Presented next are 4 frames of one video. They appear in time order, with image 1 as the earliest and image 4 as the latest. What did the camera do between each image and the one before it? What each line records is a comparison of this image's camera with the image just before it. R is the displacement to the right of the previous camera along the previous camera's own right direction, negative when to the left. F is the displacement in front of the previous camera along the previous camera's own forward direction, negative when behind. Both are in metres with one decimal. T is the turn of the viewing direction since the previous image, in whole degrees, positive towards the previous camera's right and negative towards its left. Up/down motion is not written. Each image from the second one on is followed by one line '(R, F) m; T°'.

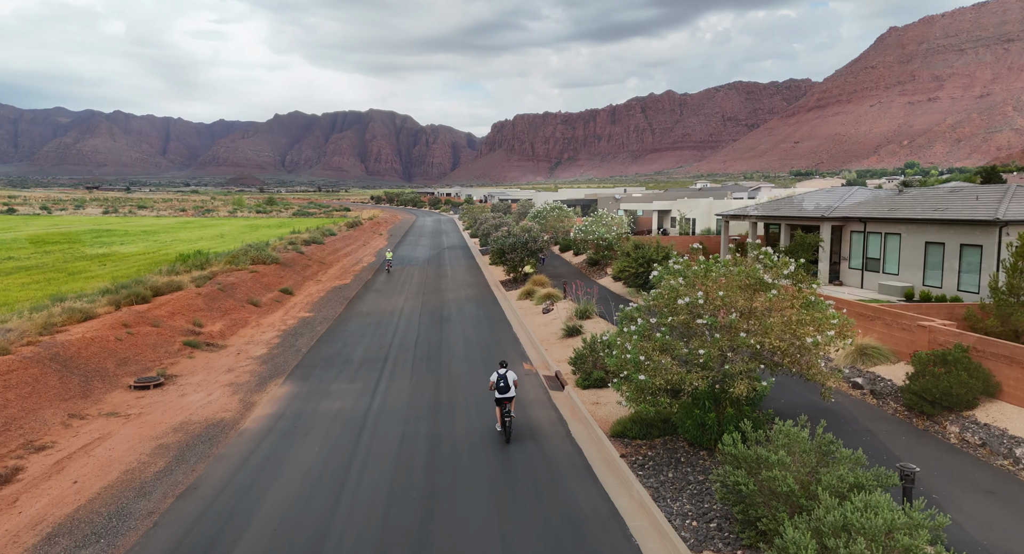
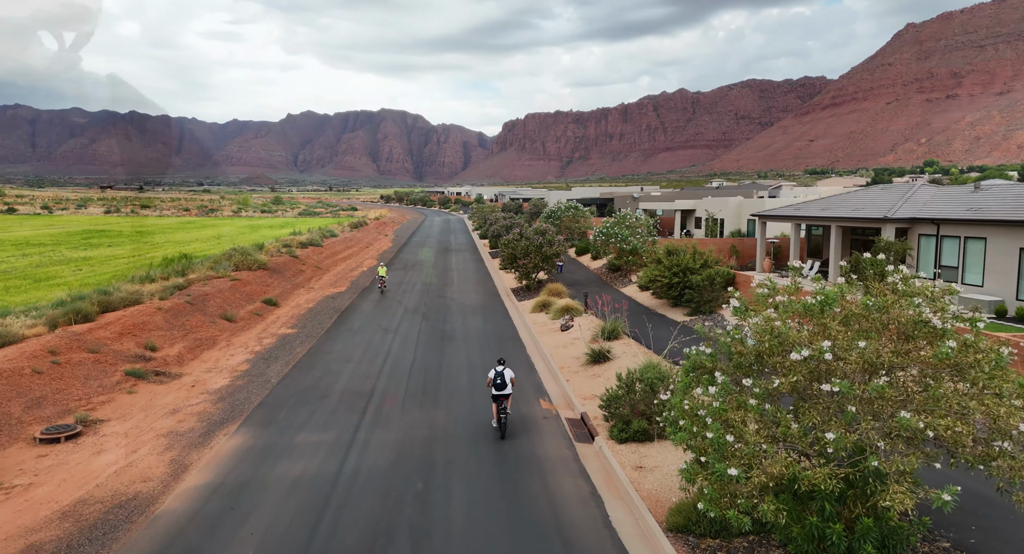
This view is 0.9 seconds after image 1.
(-0.1, +3.4) m; -1°
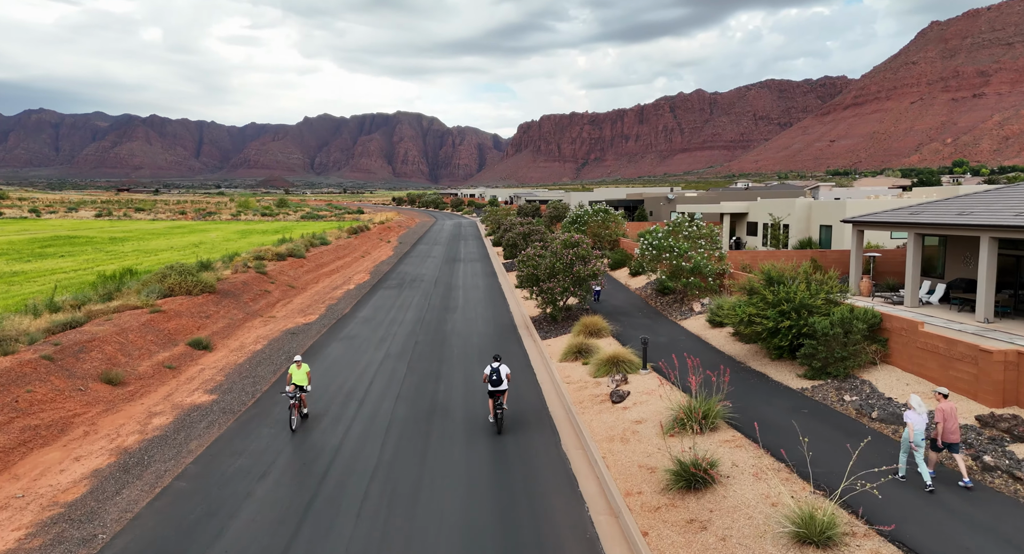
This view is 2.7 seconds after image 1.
(-0.2, +7.2) m; -1°
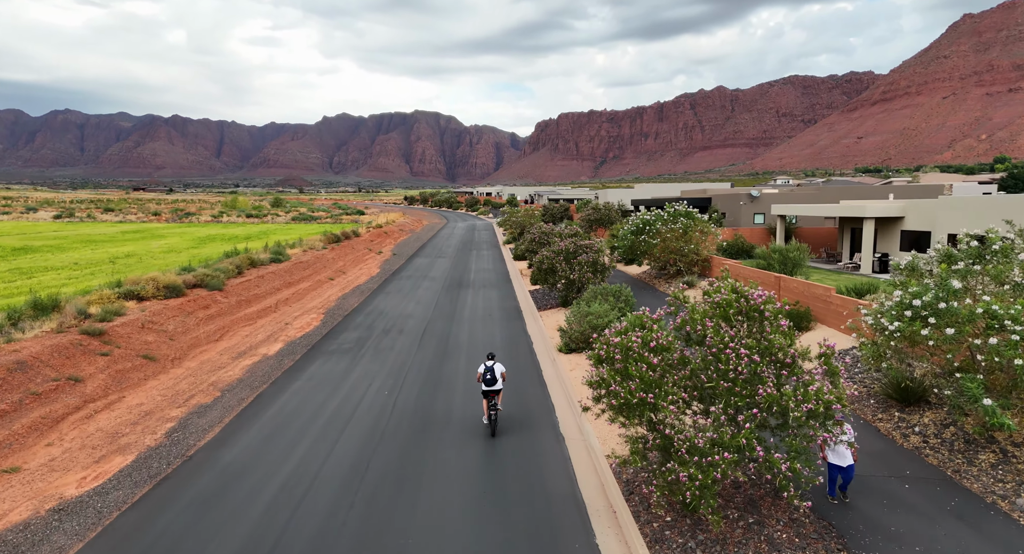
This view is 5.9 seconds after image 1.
(-0.7, +13.8) m; -2°
